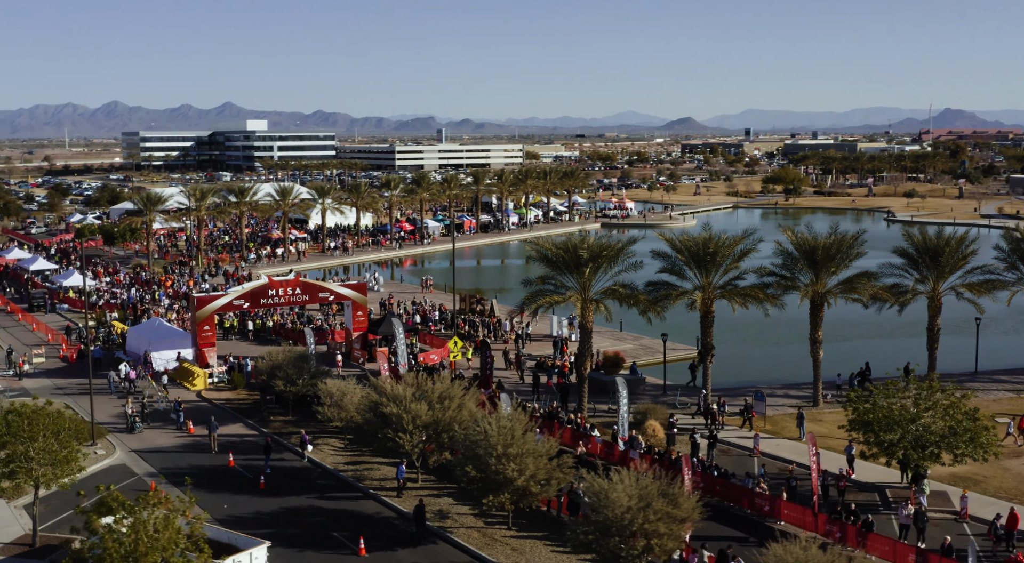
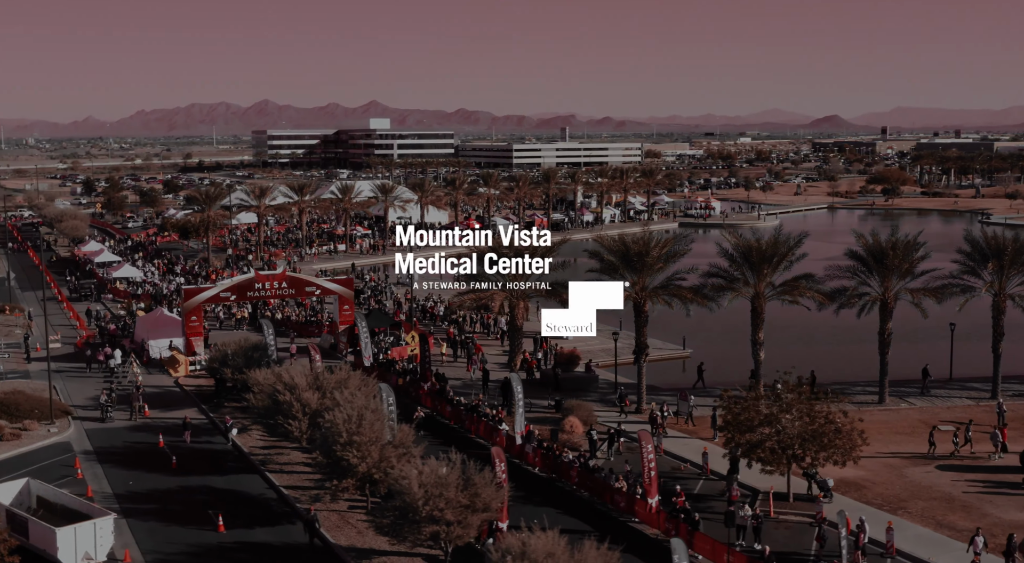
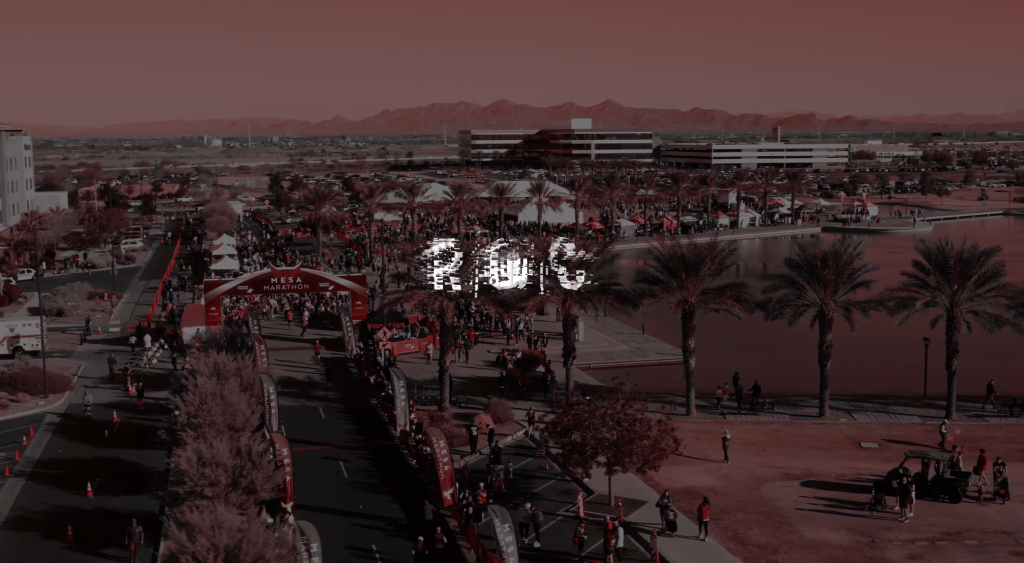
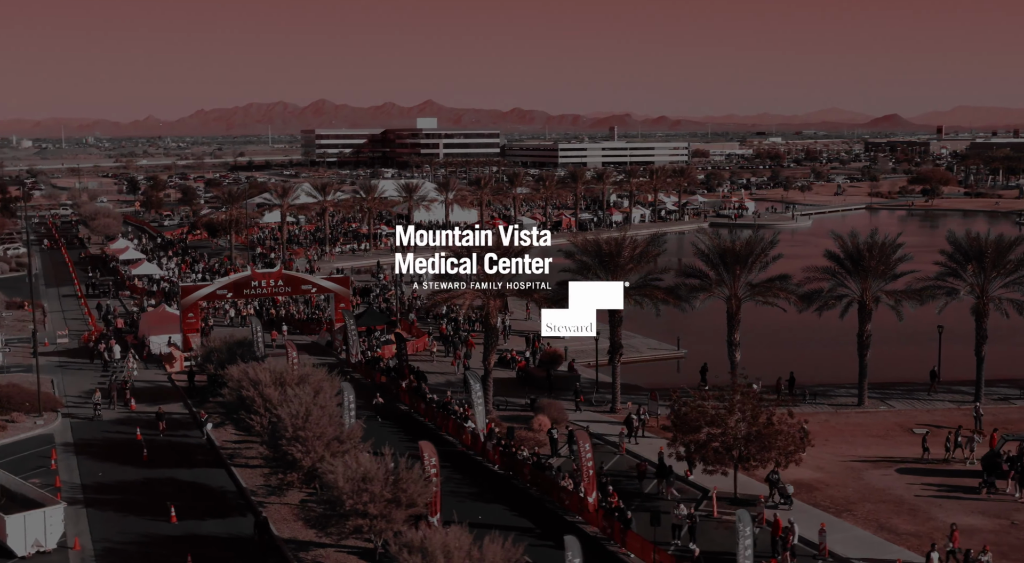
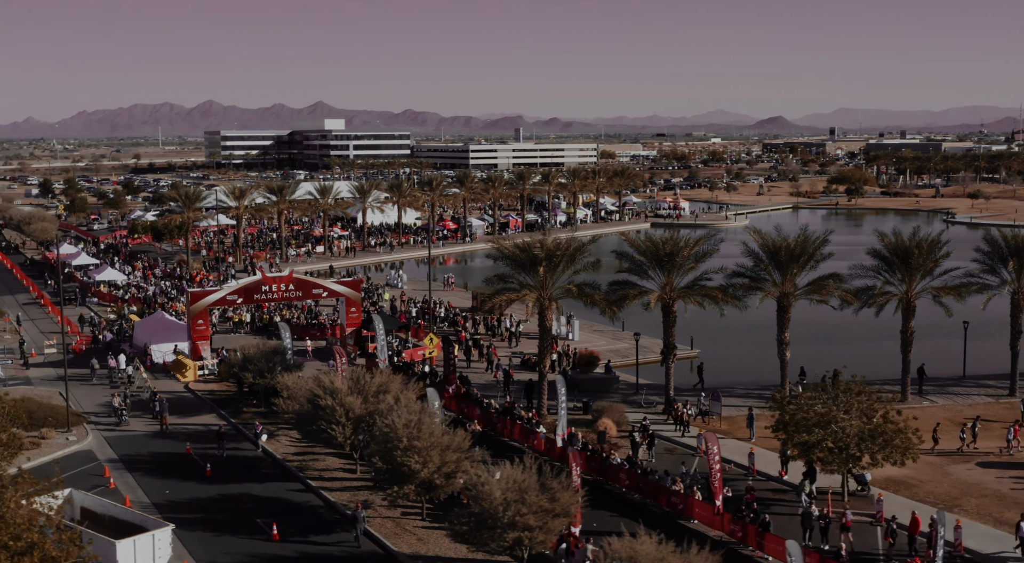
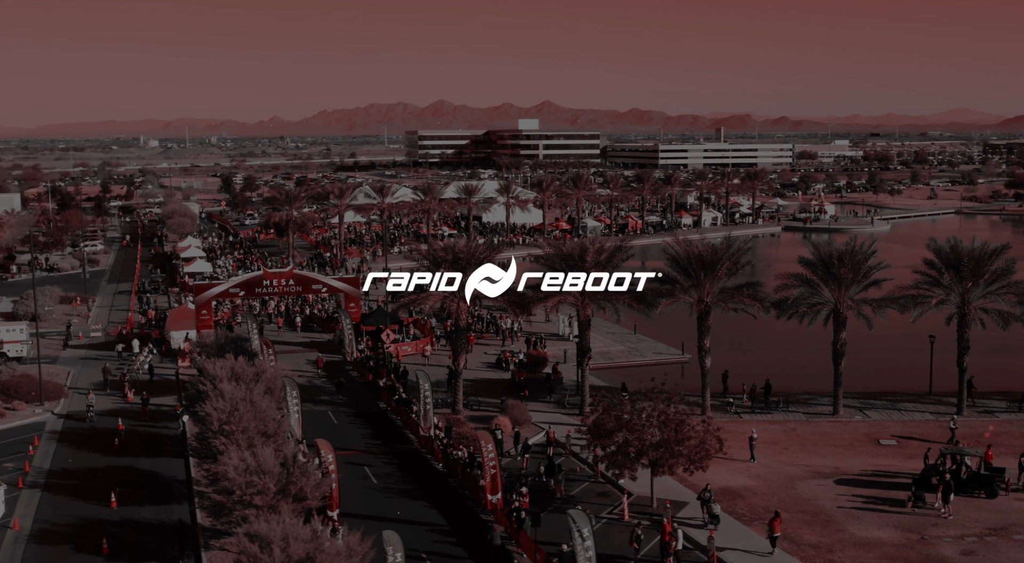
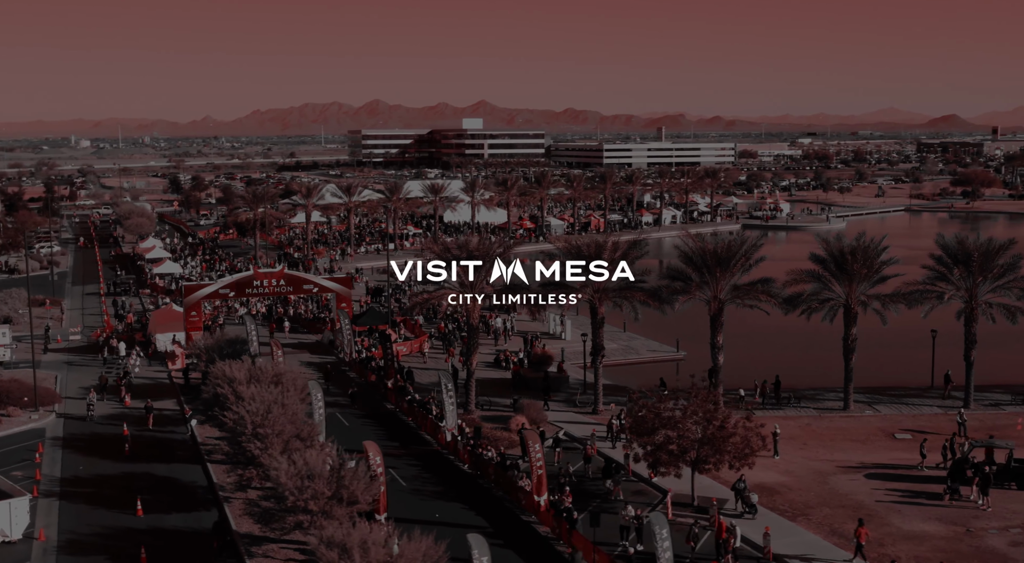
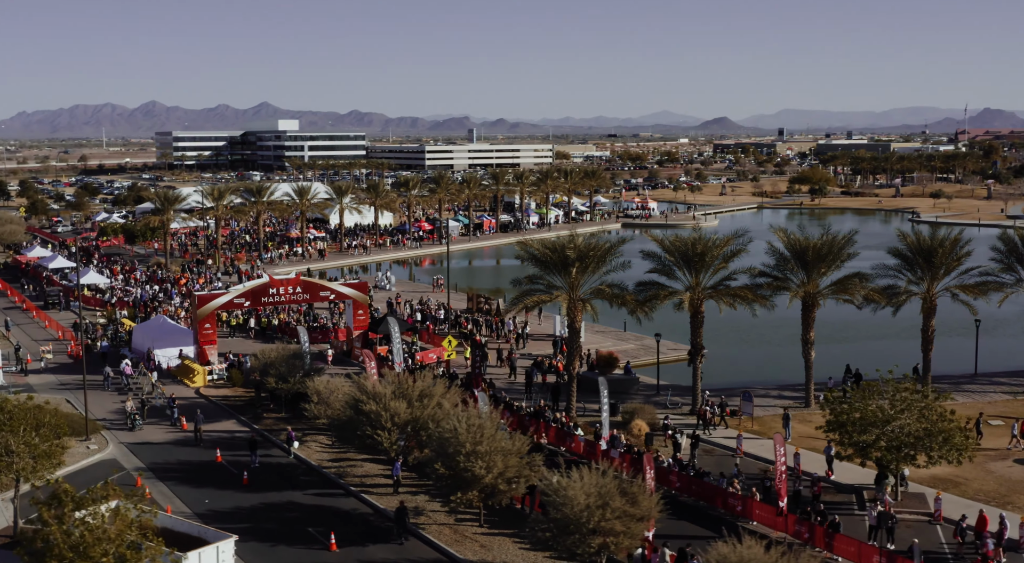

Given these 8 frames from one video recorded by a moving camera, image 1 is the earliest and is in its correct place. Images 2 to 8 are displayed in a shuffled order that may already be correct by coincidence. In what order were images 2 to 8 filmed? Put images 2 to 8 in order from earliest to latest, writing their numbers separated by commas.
8, 5, 2, 4, 7, 6, 3
